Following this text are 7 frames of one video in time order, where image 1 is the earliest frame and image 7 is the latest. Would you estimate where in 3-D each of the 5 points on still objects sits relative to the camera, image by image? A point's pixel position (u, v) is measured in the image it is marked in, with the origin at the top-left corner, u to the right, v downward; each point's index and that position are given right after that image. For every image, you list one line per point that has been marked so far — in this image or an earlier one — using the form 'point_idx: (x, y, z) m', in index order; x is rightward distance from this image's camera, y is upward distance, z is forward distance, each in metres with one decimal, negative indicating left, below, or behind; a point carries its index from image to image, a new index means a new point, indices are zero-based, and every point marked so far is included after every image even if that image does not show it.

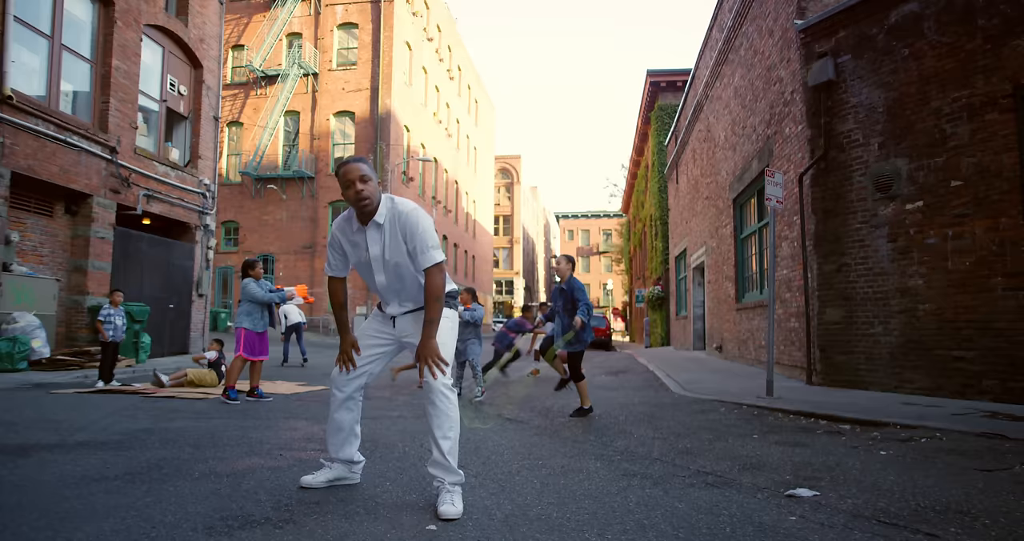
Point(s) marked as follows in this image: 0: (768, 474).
0: (+1.5, -1.2, +4.1) m
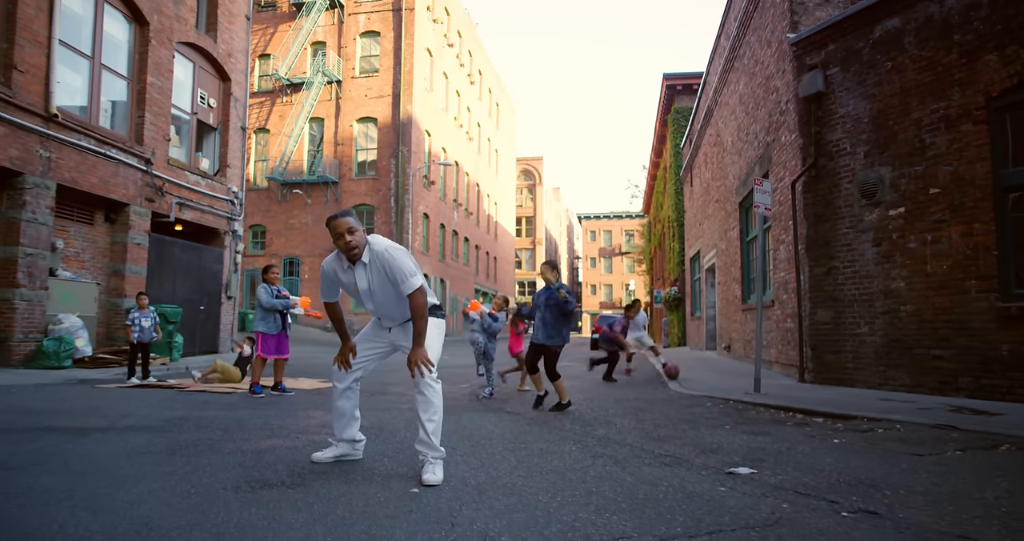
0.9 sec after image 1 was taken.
0: (+1.4, -1.3, +4.6) m
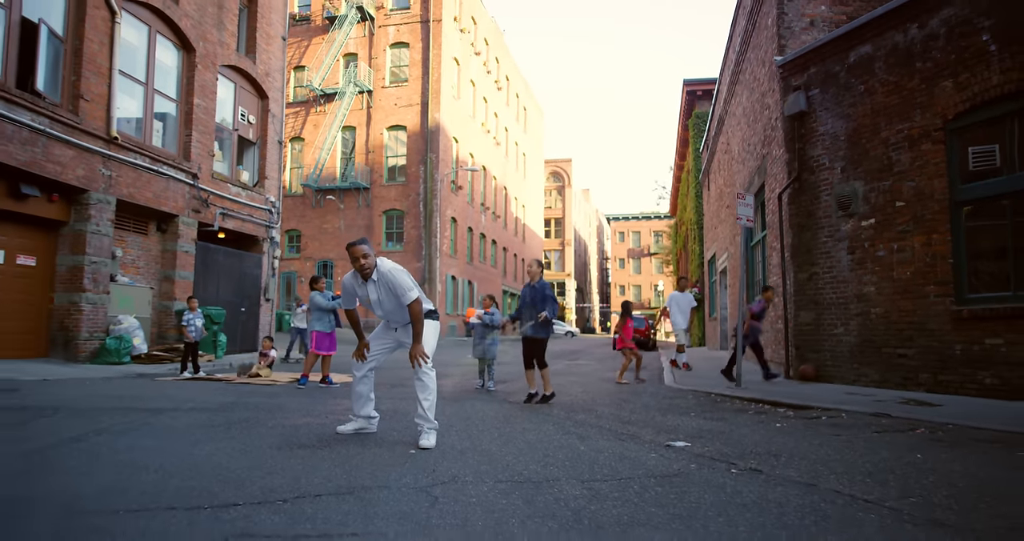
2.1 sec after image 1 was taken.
0: (+1.3, -1.4, +5.6) m
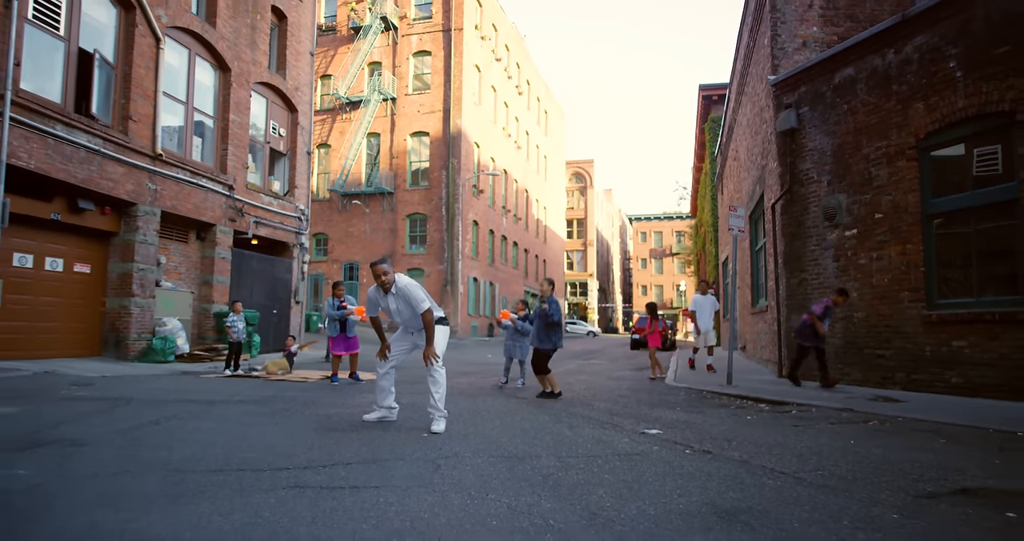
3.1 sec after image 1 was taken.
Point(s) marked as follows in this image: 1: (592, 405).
0: (+1.3, -1.5, +6.5) m
1: (+1.0, -1.6, +8.1) m
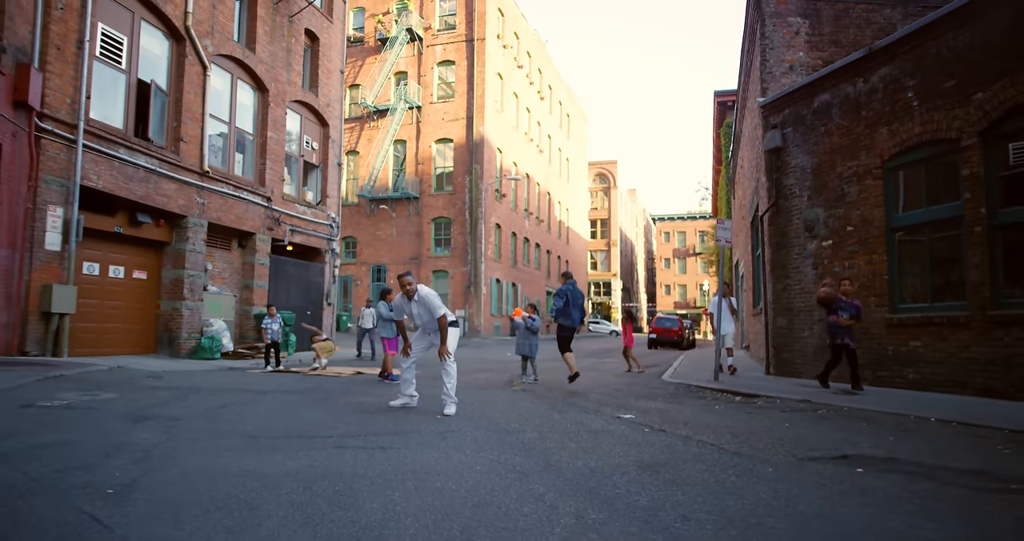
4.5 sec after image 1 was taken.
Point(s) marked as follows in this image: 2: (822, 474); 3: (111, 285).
0: (+1.3, -1.6, +7.7) m
1: (+1.1, -1.8, +9.4) m
2: (+2.0, -1.3, +4.3) m
3: (-8.8, -0.3, +14.8) m
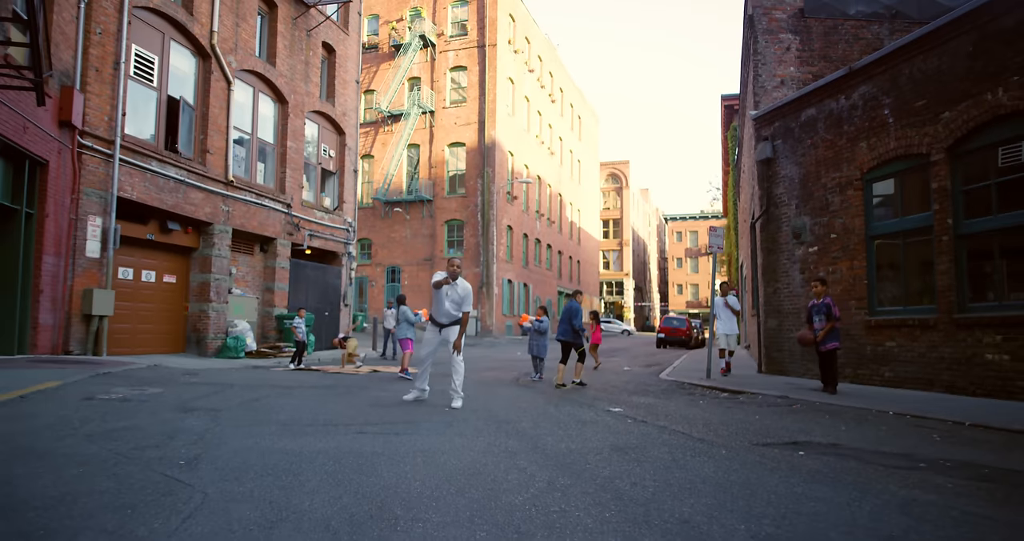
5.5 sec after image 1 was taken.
0: (+1.3, -1.7, +8.5) m
1: (+1.1, -1.9, +10.2) m
2: (+1.9, -1.4, +5.1) m
3: (-8.7, -0.4, +15.8) m
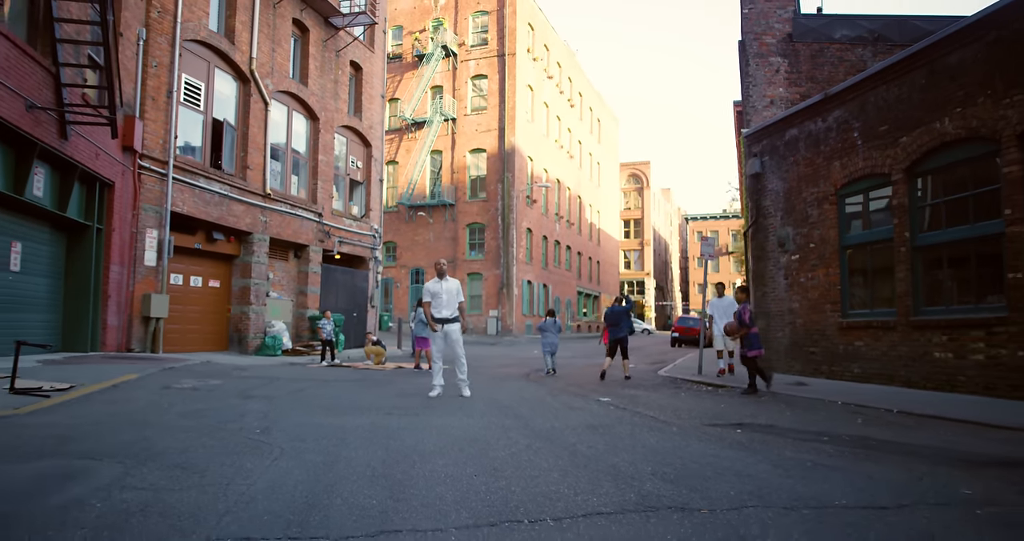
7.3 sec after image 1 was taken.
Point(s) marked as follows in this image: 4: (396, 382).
0: (+1.4, -1.8, +9.8) m
1: (+1.2, -2.0, +11.5) m
2: (+1.9, -1.5, +6.4) m
3: (-8.3, -0.6, +17.5) m
4: (-1.9, -1.8, +10.8) m
